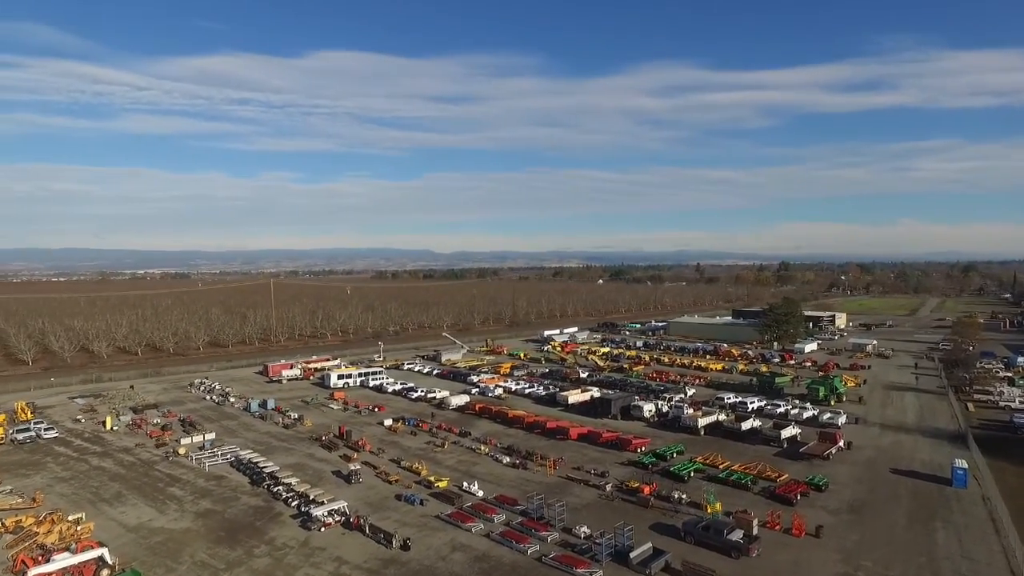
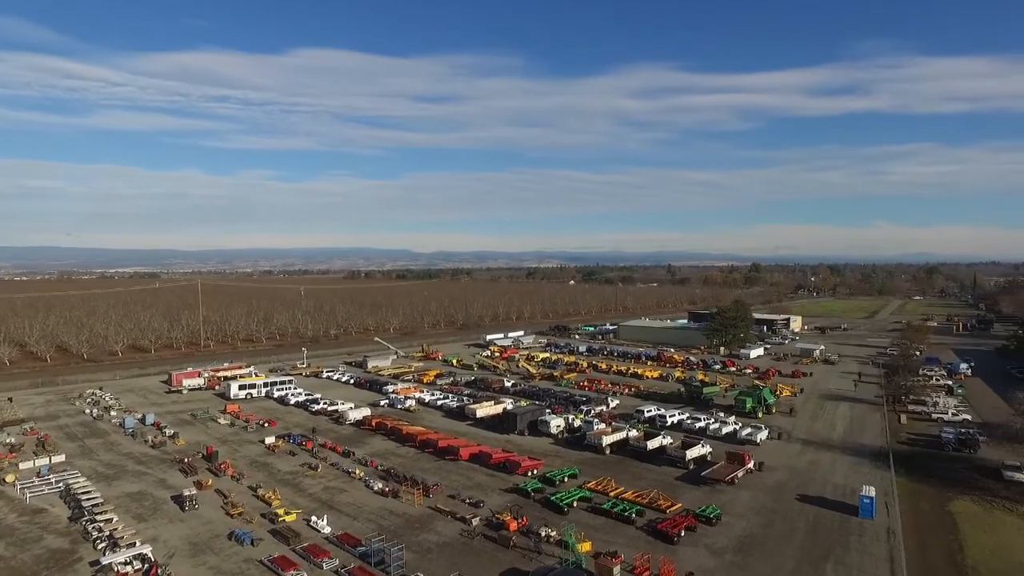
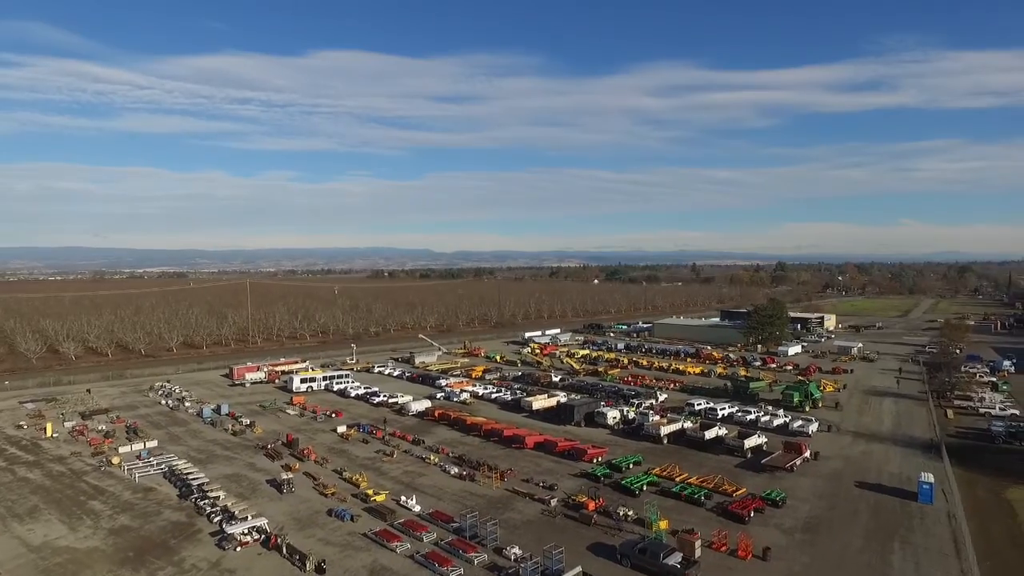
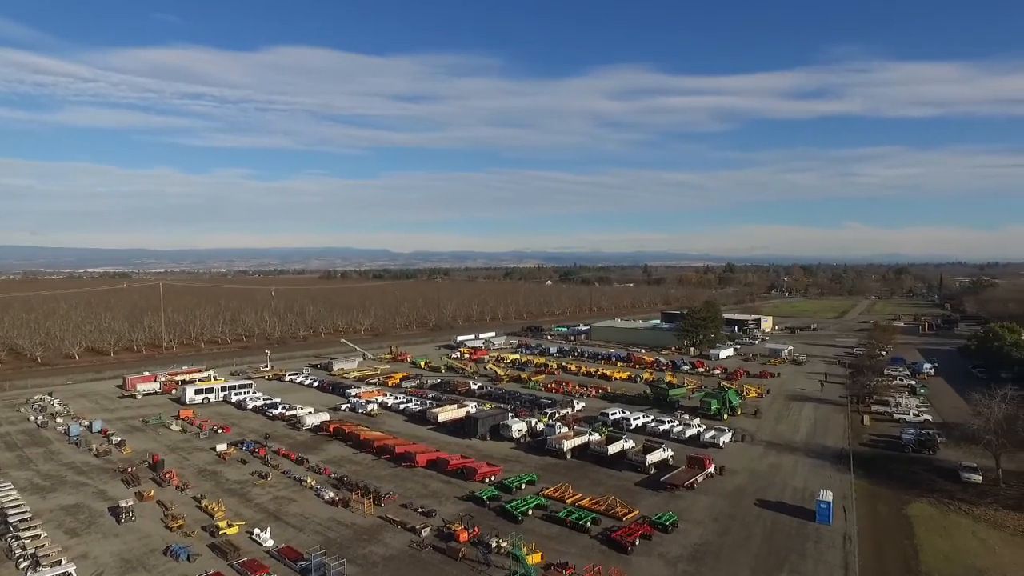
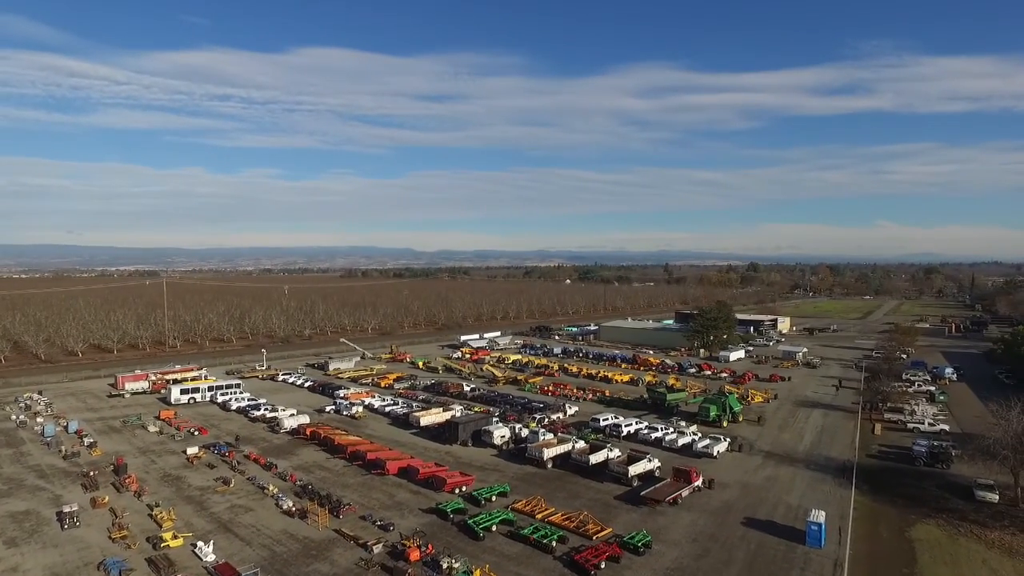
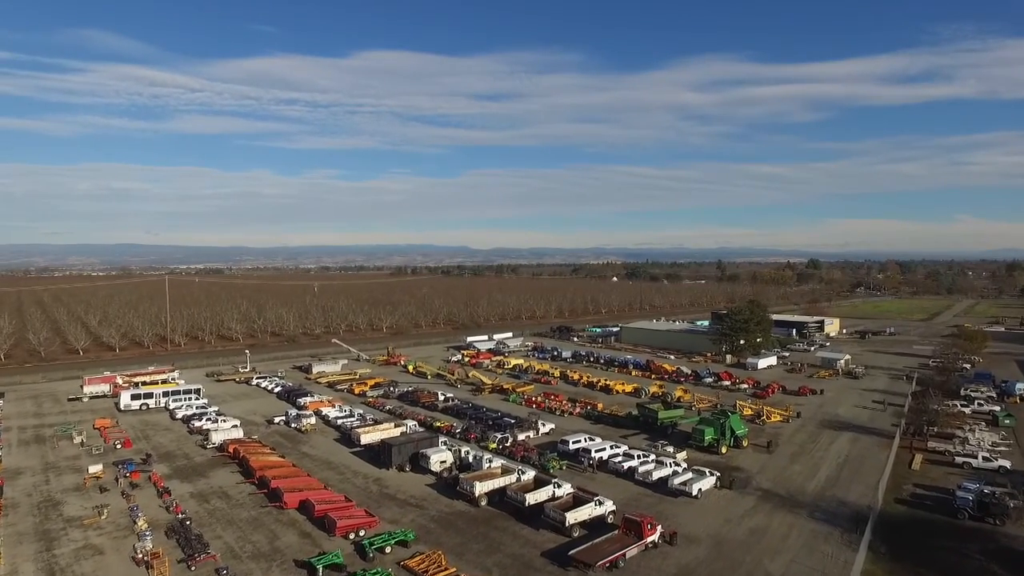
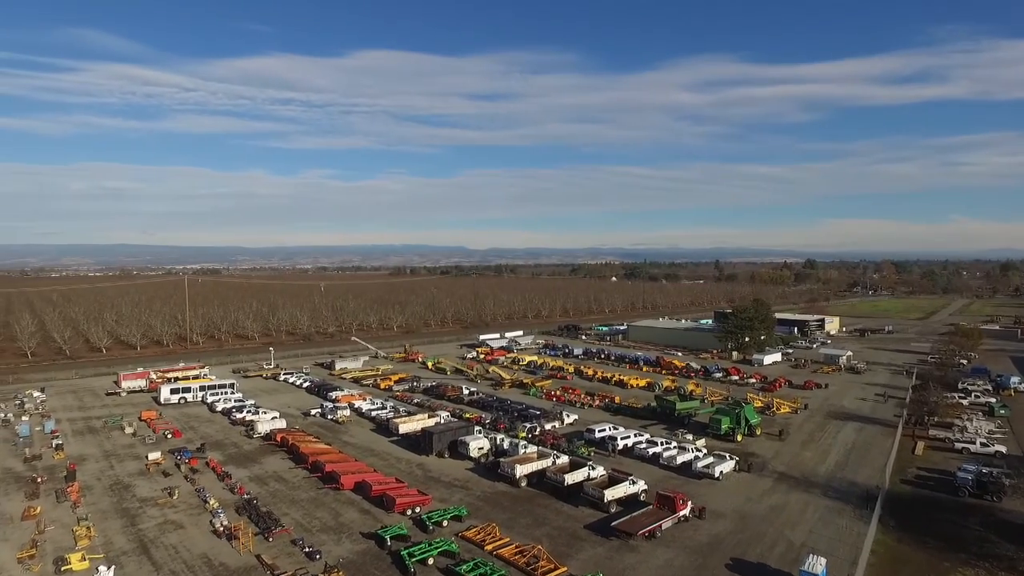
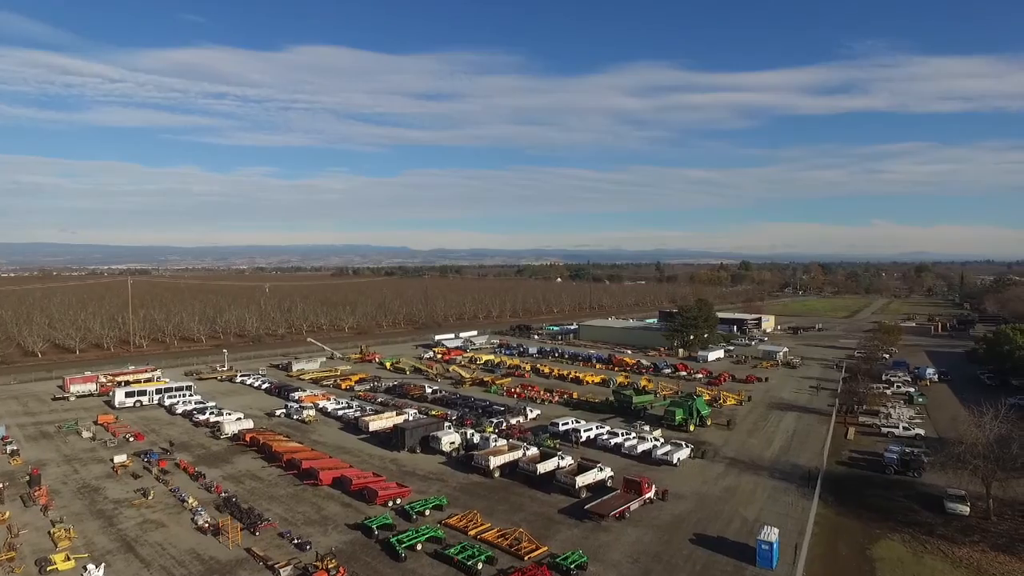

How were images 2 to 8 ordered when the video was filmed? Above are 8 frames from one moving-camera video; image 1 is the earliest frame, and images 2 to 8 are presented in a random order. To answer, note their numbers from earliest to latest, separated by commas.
3, 2, 4, 5, 8, 7, 6
